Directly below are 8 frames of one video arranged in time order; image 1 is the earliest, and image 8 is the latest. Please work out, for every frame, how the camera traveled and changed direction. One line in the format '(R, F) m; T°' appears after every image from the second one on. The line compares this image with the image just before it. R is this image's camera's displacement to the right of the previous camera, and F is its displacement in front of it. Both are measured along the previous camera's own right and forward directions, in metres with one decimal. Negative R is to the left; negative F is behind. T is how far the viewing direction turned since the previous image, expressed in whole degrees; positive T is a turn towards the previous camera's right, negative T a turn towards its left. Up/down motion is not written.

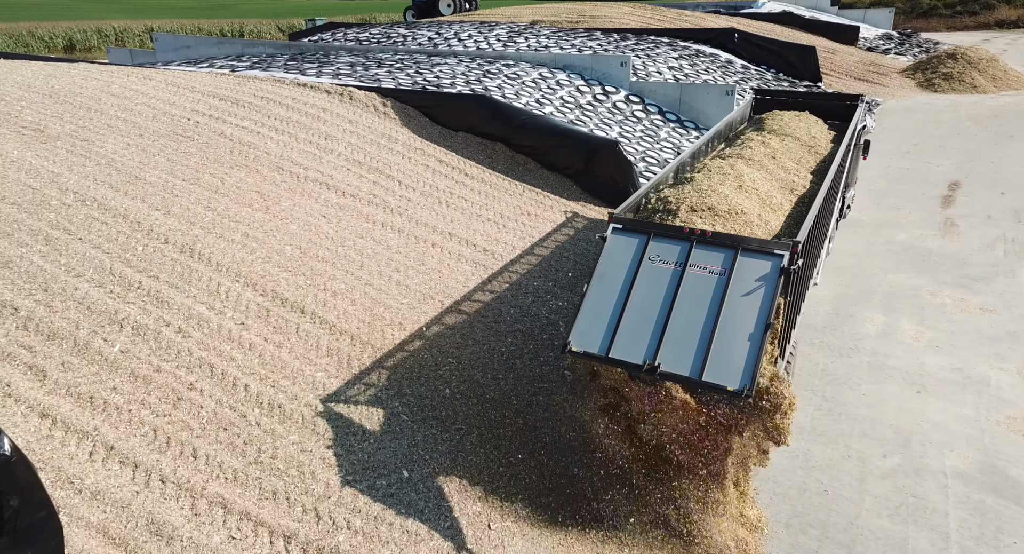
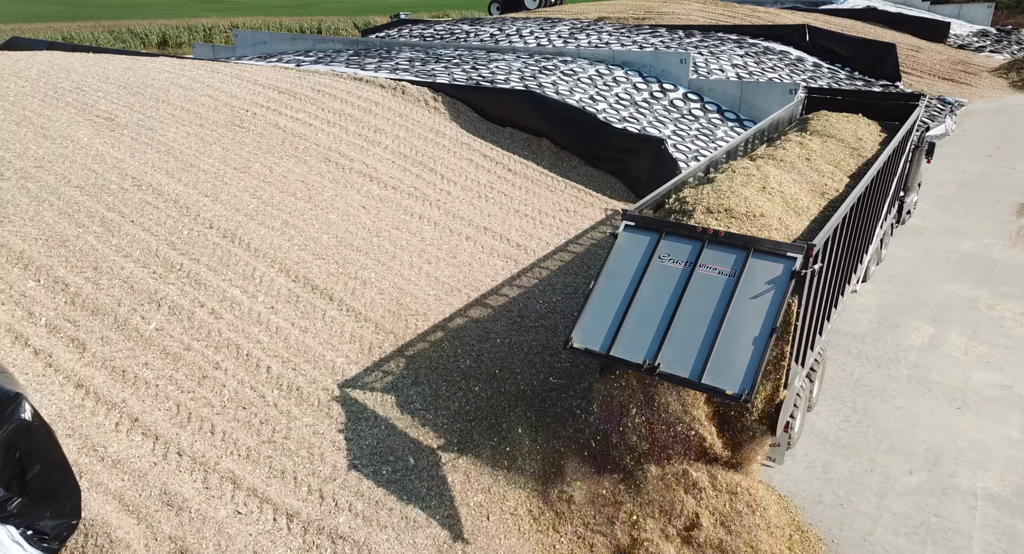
(+0.6, 0.0) m; -6°
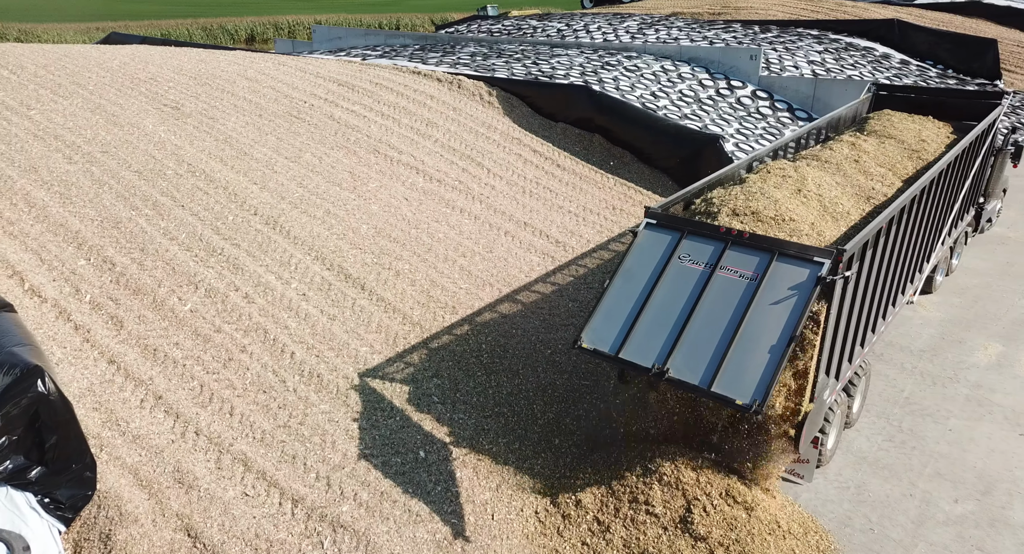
(+0.5, +0.2) m; -6°
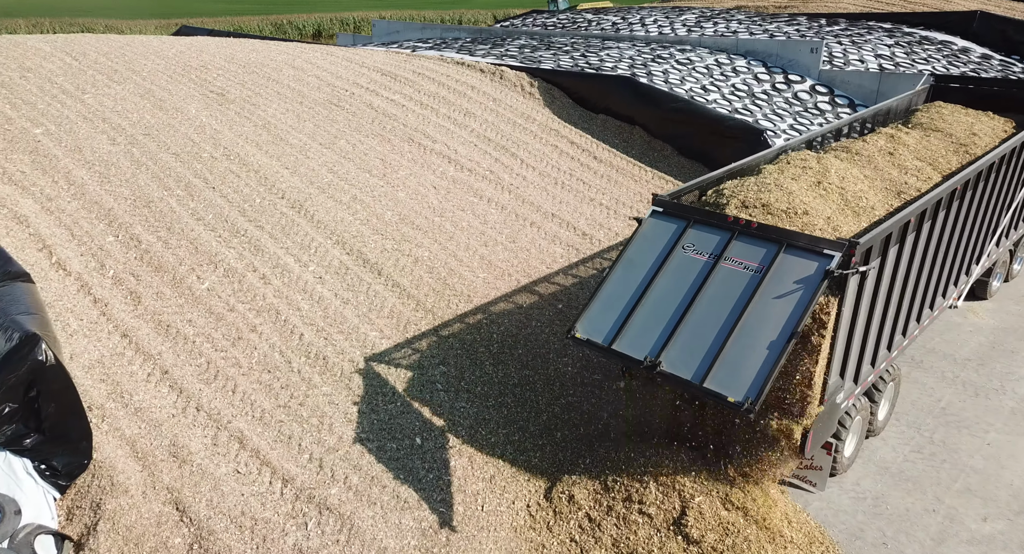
(+0.6, +0.2) m; -5°
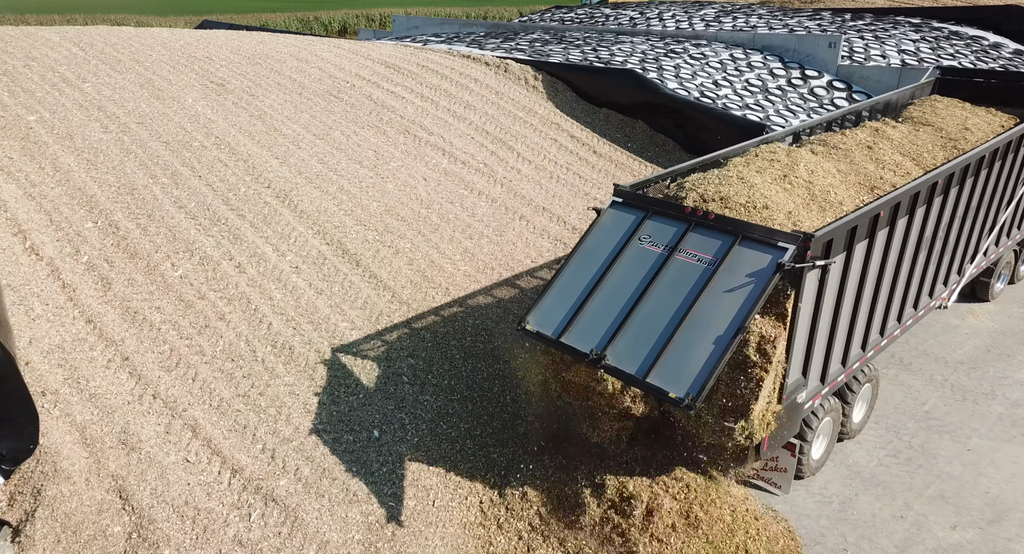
(+0.6, +0.2) m; -3°
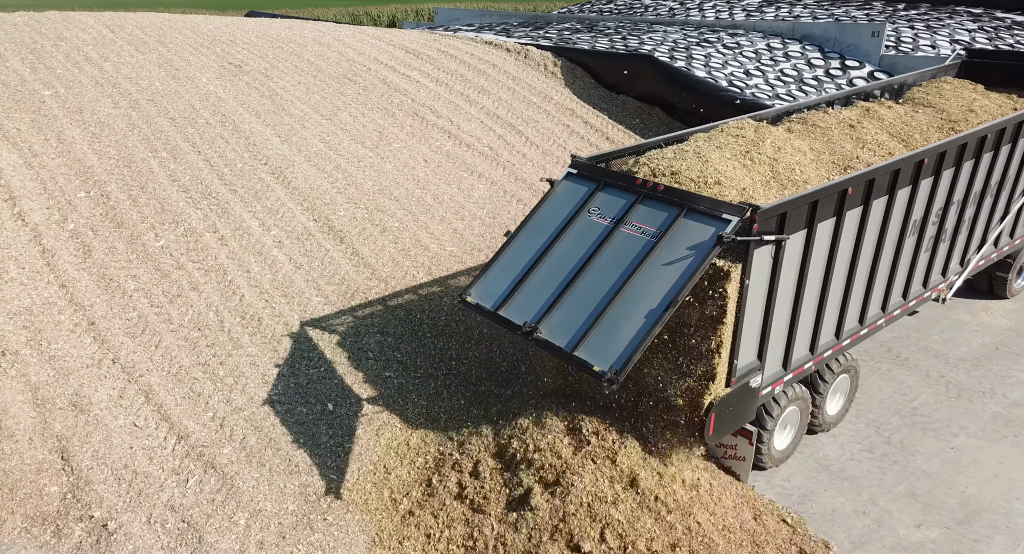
(+0.8, +0.3) m; -4°
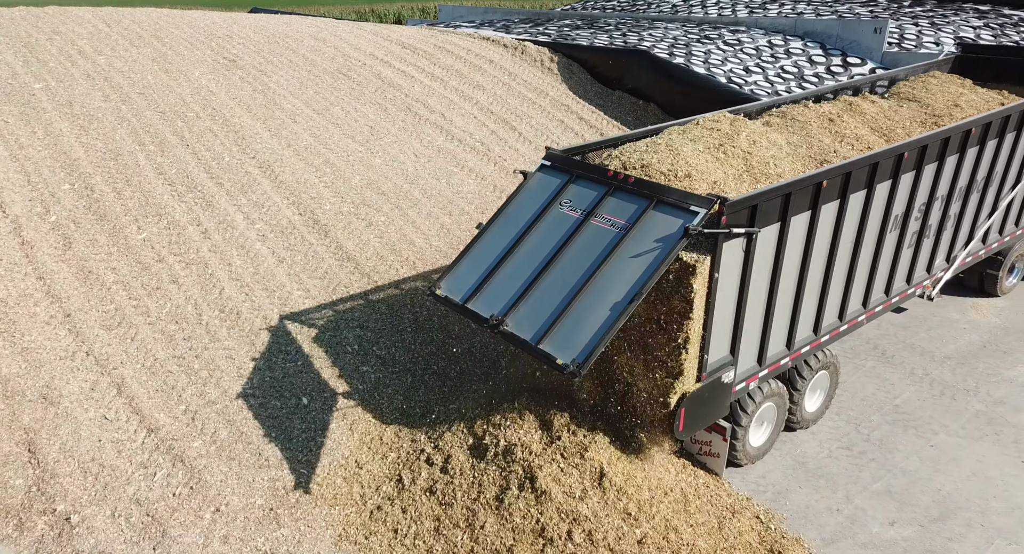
(+0.3, +0.1) m; -1°
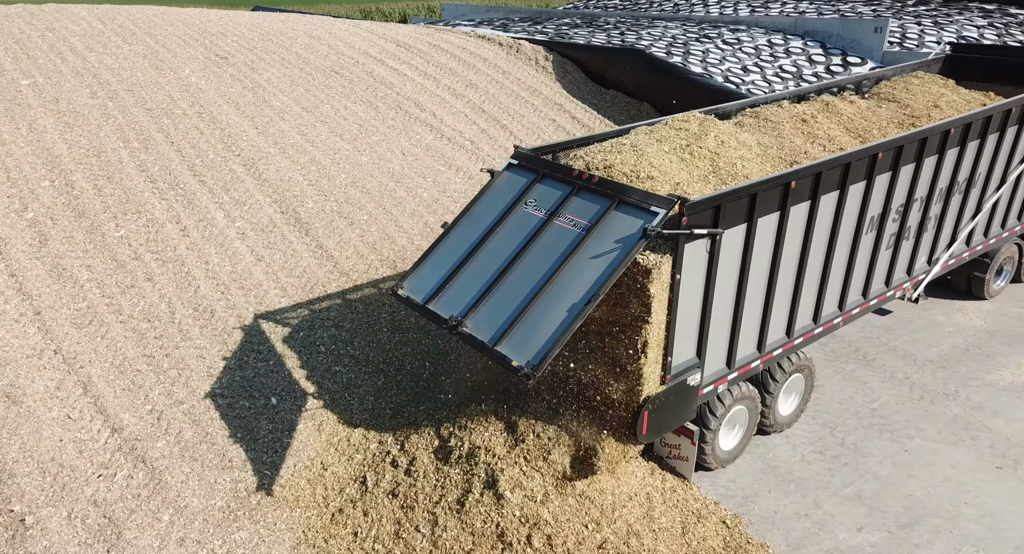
(+0.3, +0.1) m; -1°
